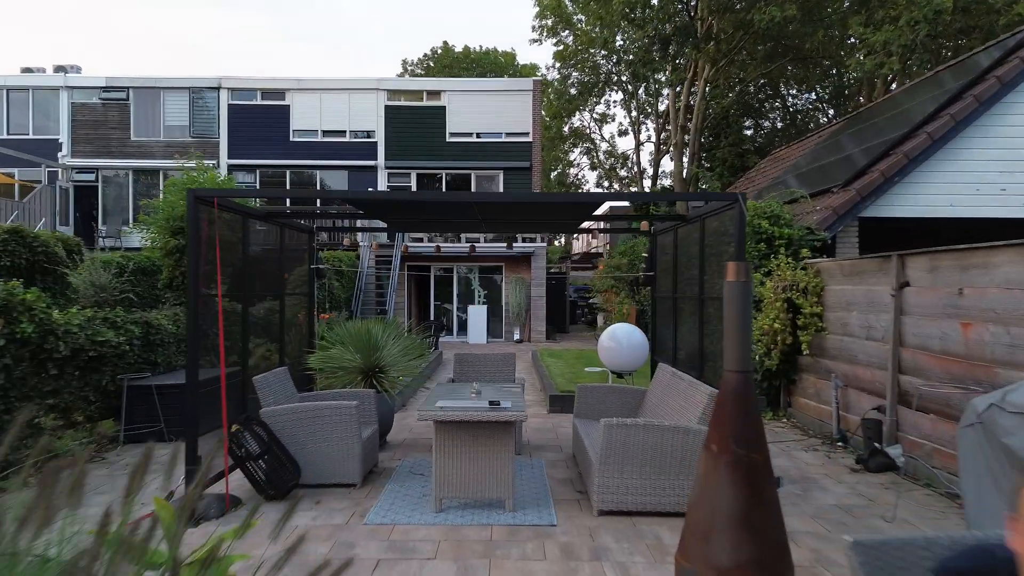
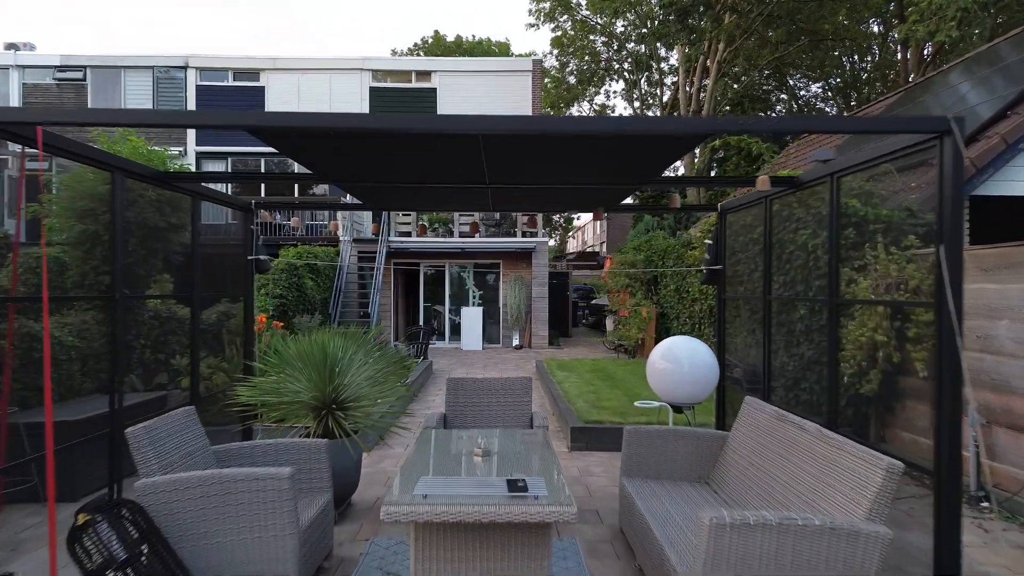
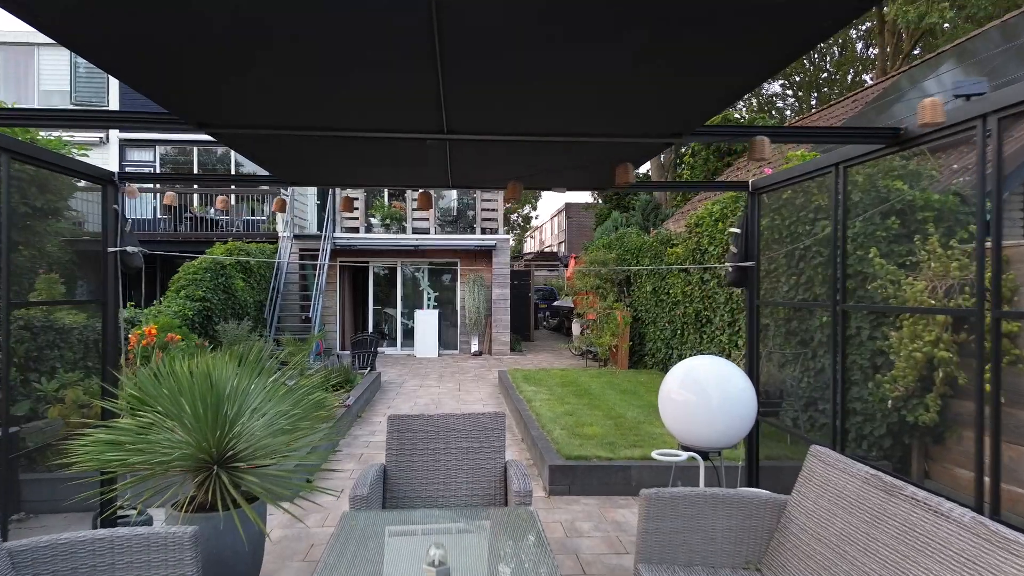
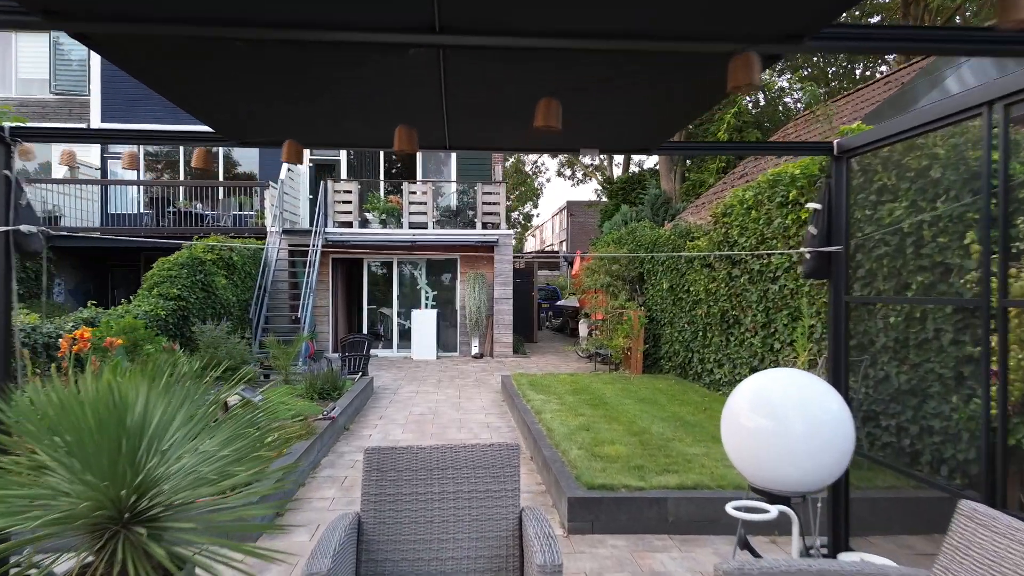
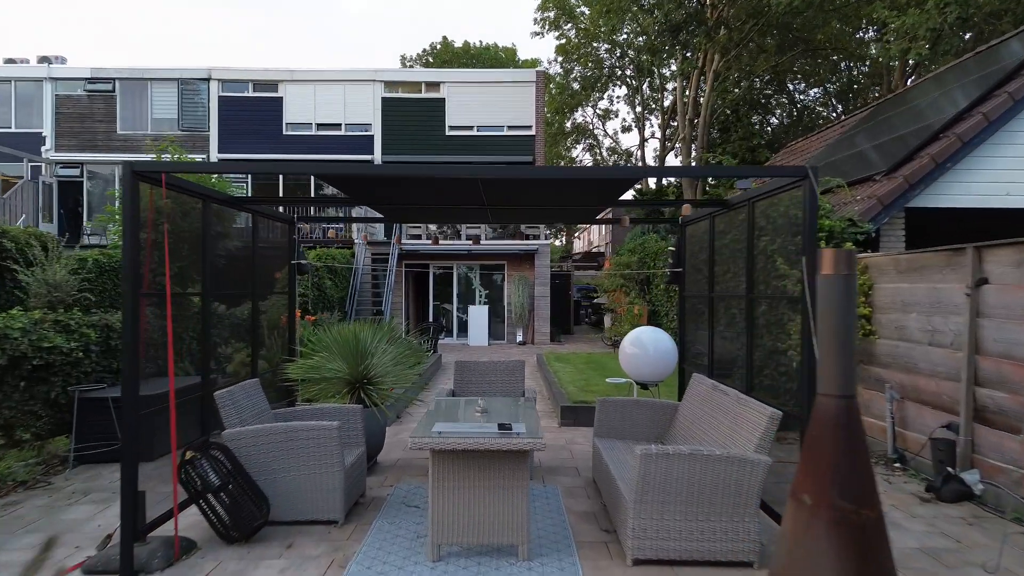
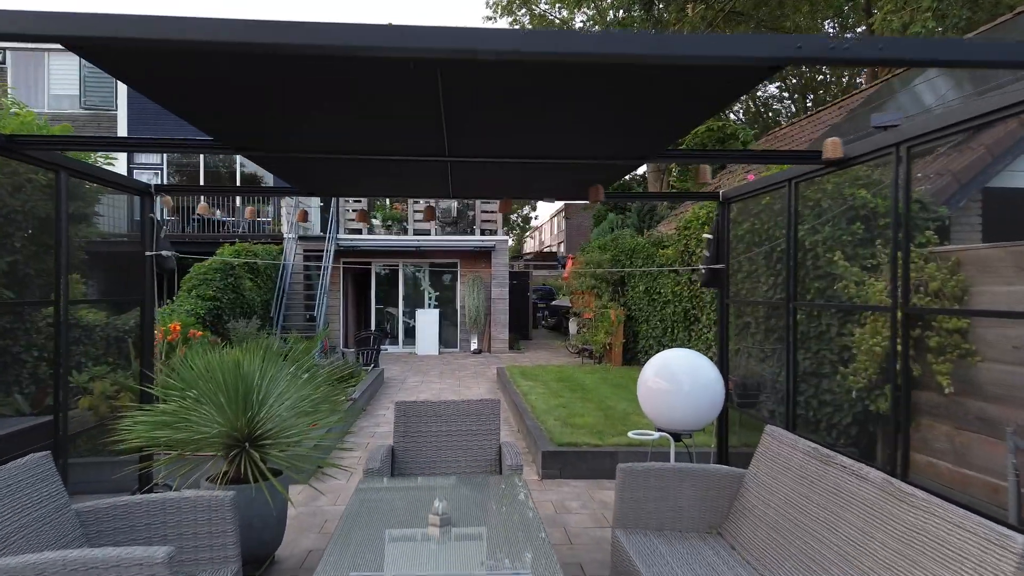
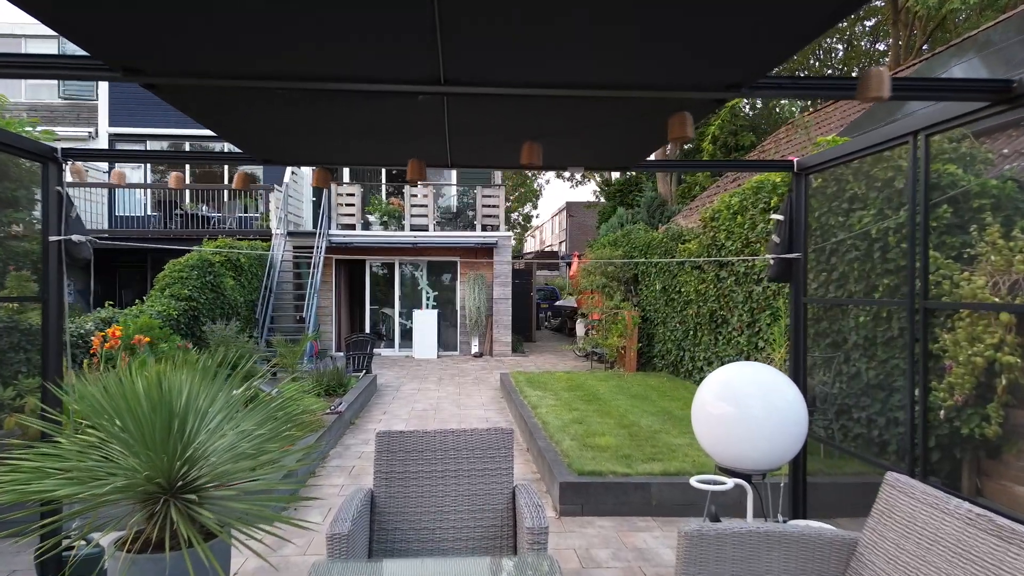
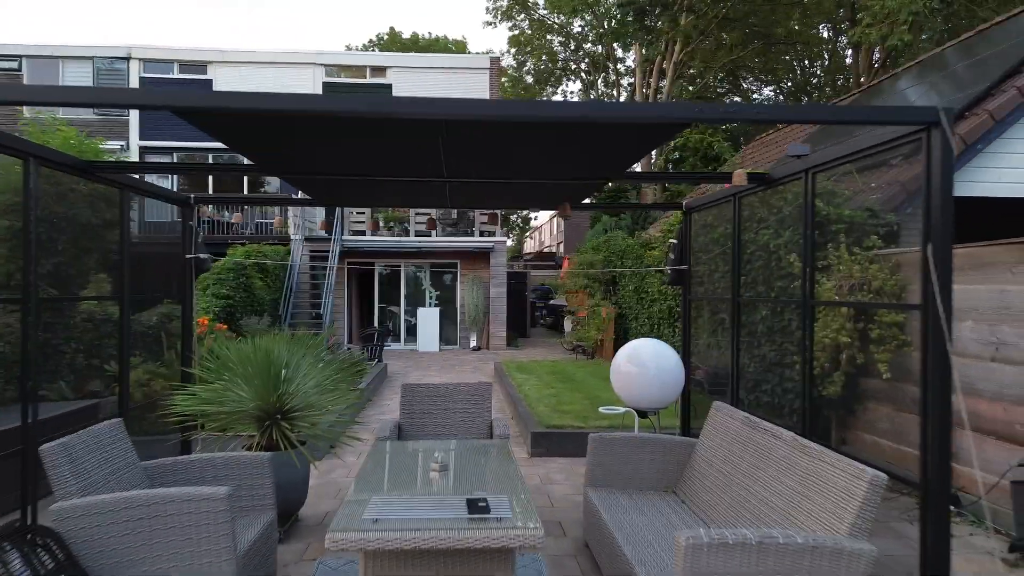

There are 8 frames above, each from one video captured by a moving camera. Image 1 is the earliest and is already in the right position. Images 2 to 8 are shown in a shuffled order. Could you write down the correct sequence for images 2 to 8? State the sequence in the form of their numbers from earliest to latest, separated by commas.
5, 2, 8, 6, 3, 7, 4
